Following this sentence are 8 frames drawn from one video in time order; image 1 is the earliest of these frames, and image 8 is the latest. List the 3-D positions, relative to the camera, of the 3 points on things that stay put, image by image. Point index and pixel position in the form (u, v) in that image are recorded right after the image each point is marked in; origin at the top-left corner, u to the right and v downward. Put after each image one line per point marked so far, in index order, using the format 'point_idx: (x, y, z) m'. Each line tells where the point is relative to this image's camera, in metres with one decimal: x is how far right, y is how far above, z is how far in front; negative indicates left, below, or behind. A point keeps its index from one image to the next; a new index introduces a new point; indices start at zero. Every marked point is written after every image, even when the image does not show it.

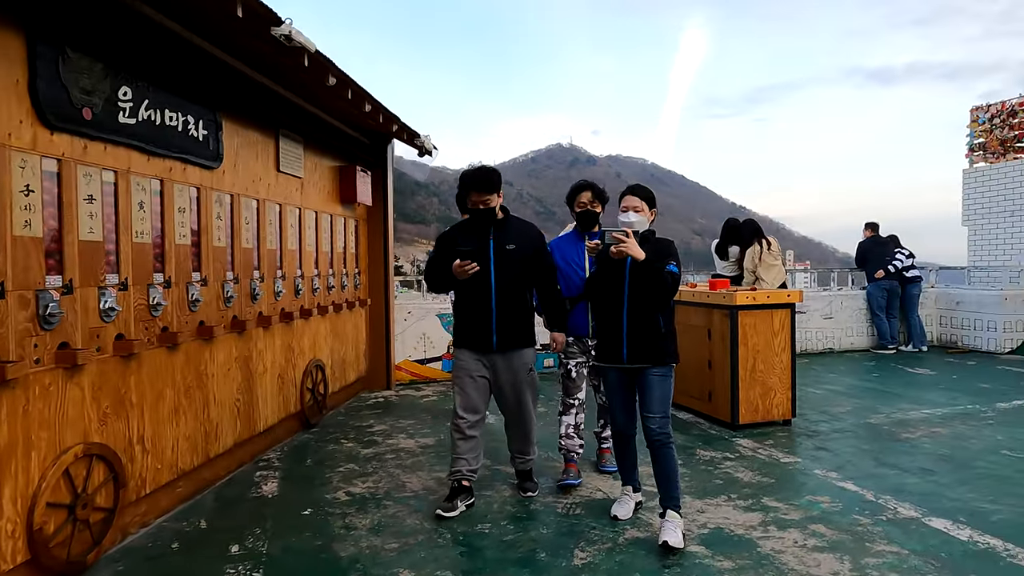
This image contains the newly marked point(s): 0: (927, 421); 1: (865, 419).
0: (+3.0, -1.0, +4.8) m
1: (+2.6, -1.0, +4.9) m
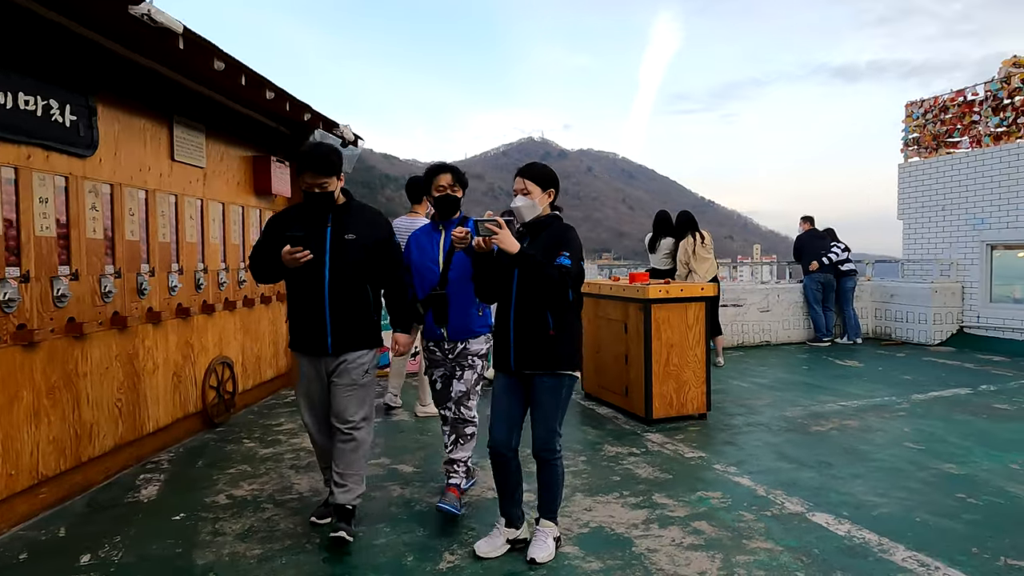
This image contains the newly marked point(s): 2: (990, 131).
0: (+2.4, -0.9, +4.8) m
1: (+2.0, -0.9, +4.9) m
2: (+5.7, +1.9, +7.9) m
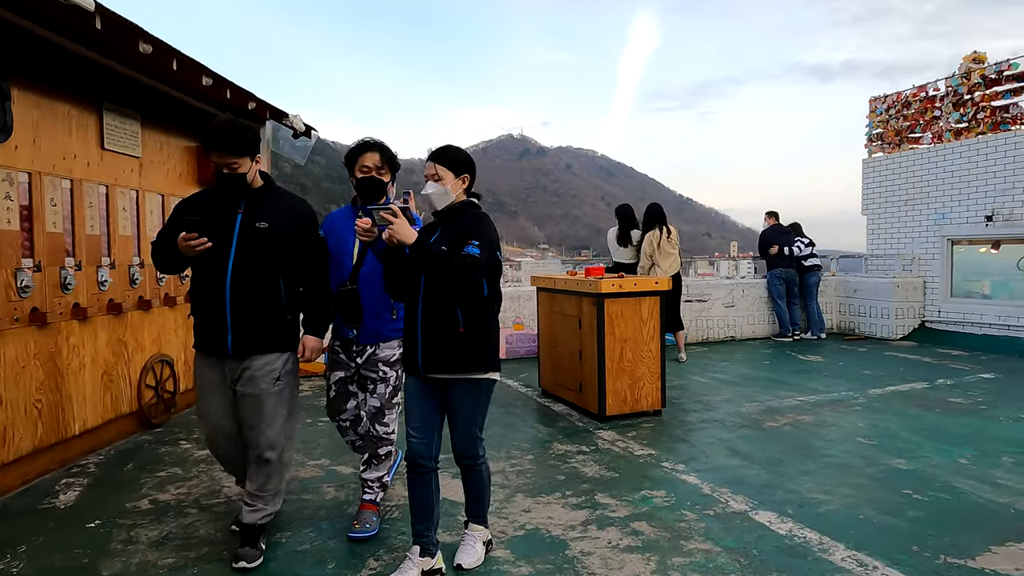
0: (+2.0, -0.9, +4.8) m
1: (+1.6, -0.9, +4.8) m
2: (+5.3, +1.9, +8.0) m
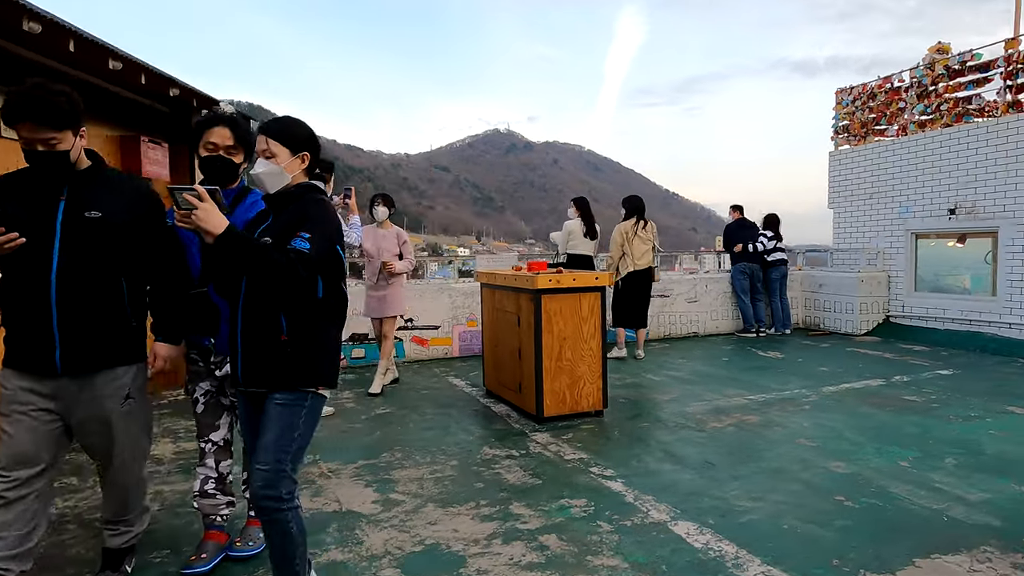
0: (+1.6, -0.8, +4.6) m
1: (+1.2, -0.8, +4.7) m
2: (+4.8, +2.0, +7.9) m
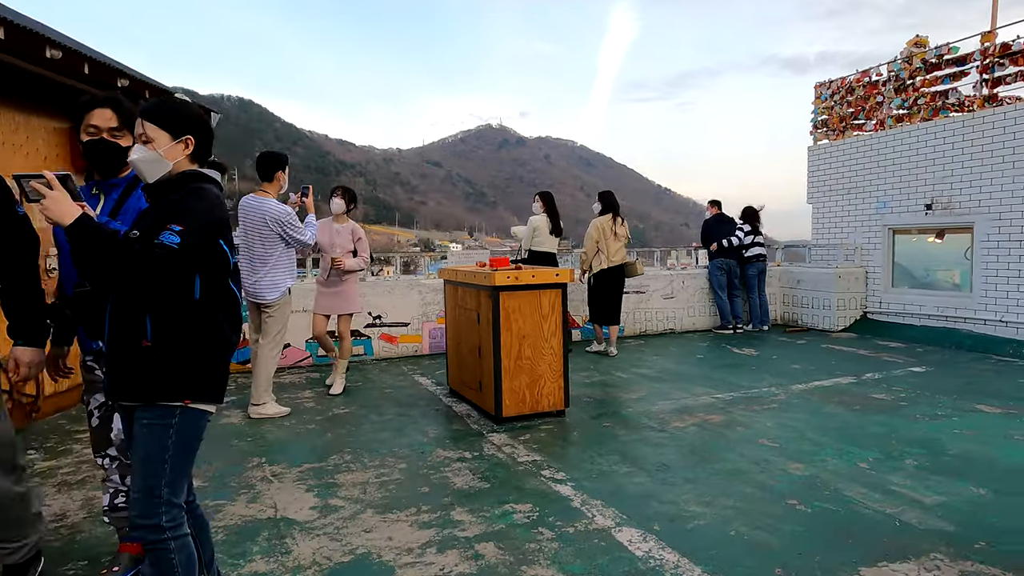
0: (+1.3, -0.8, +4.5) m
1: (+0.9, -0.8, +4.6) m
2: (+4.4, +2.0, +7.8) m
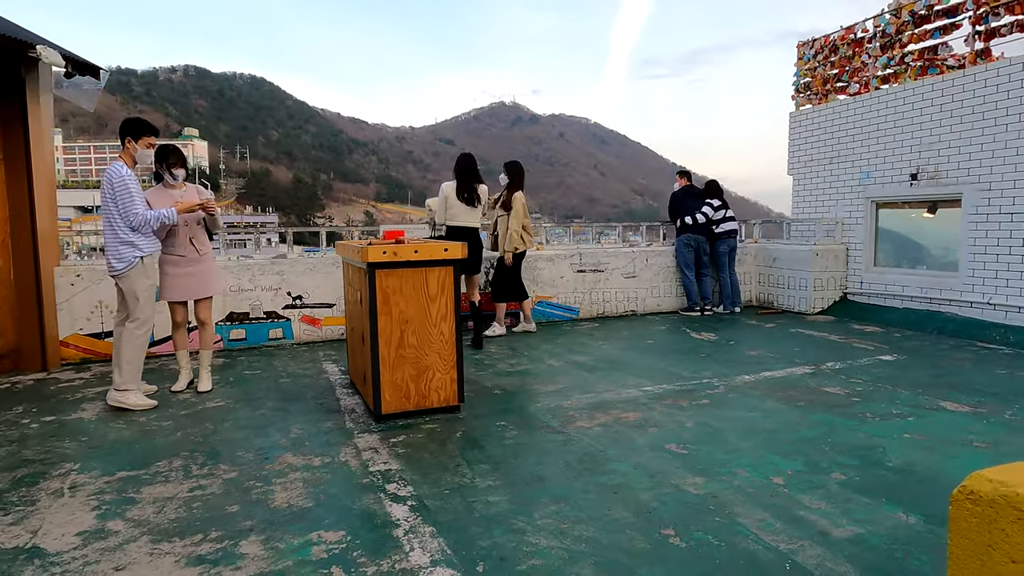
0: (+0.7, -0.7, +3.9) m
1: (+0.3, -0.7, +4.0) m
2: (+3.9, +2.3, +7.0) m
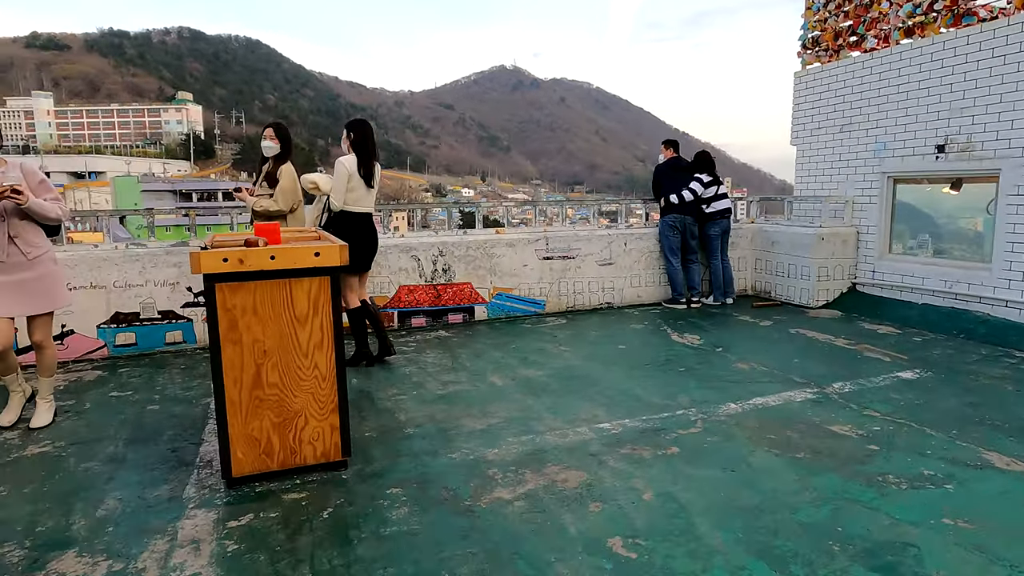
0: (+0.3, -0.7, +3.0) m
1: (-0.1, -0.7, +3.0) m
2: (+3.5, +2.4, +5.9) m
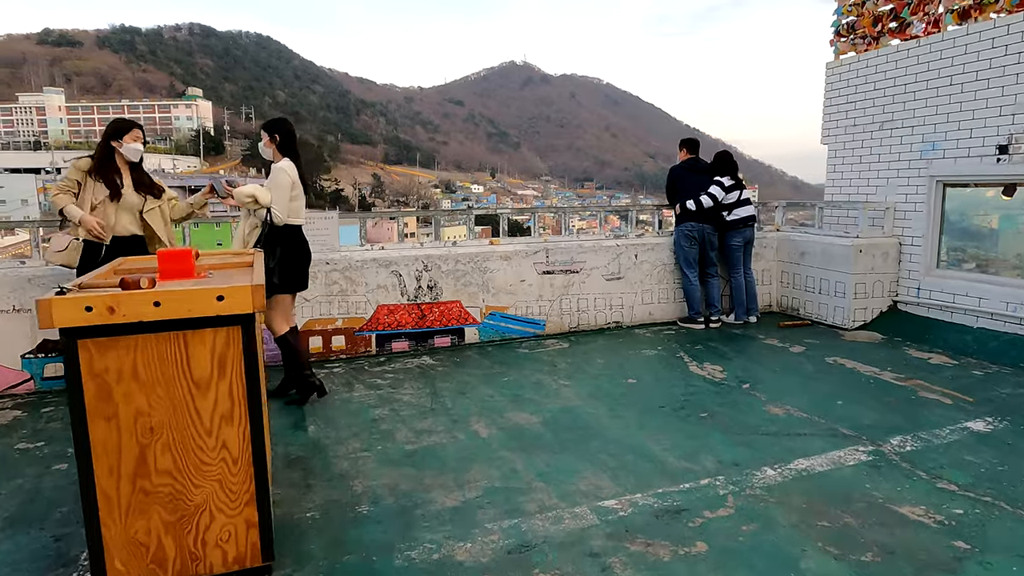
0: (+0.2, -0.9, +2.3) m
1: (-0.2, -0.9, +2.4) m
2: (+3.4, +2.2, +5.2) m
